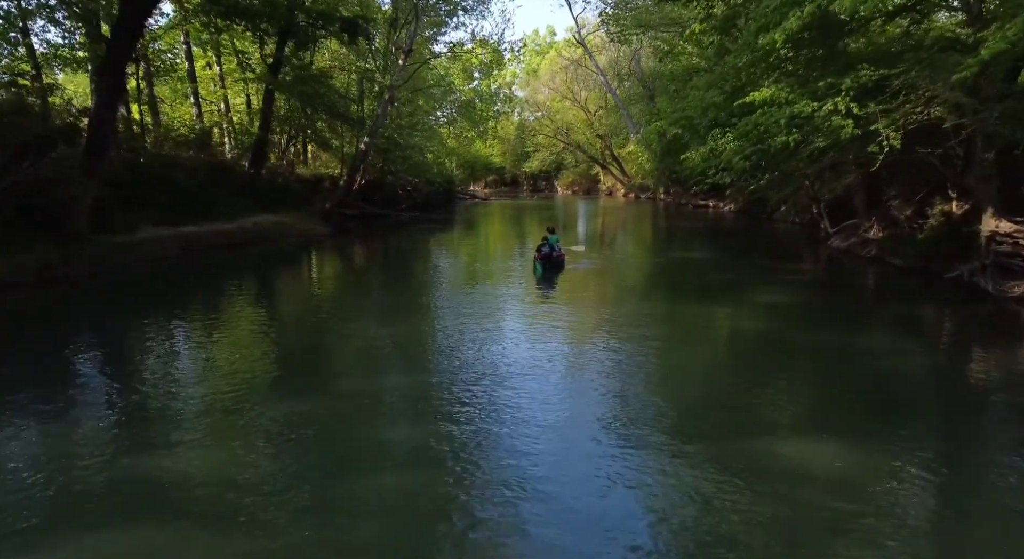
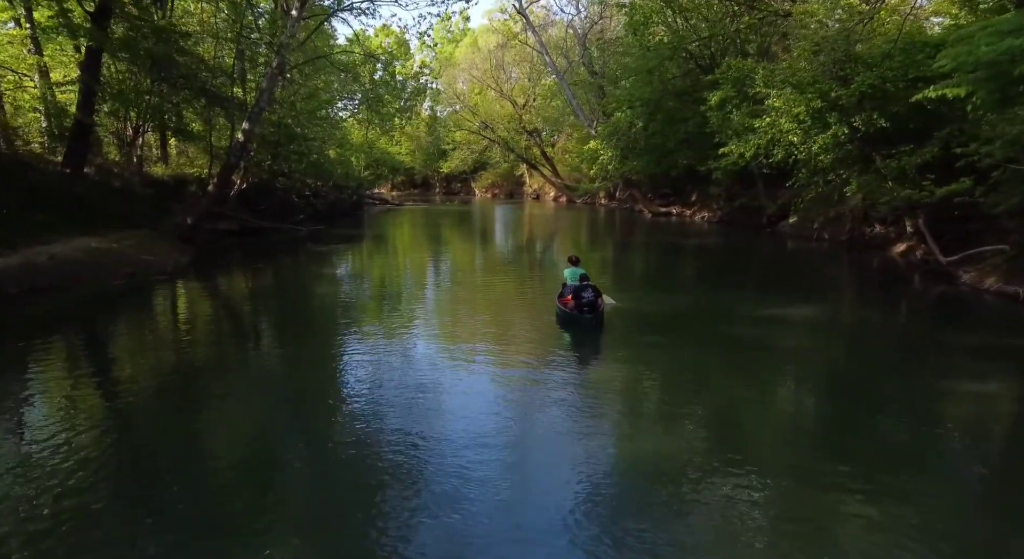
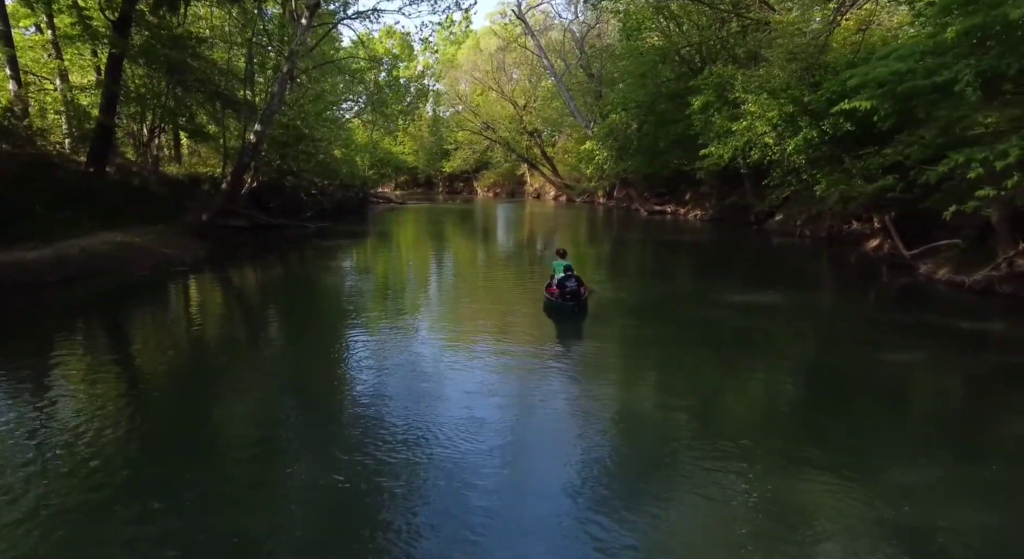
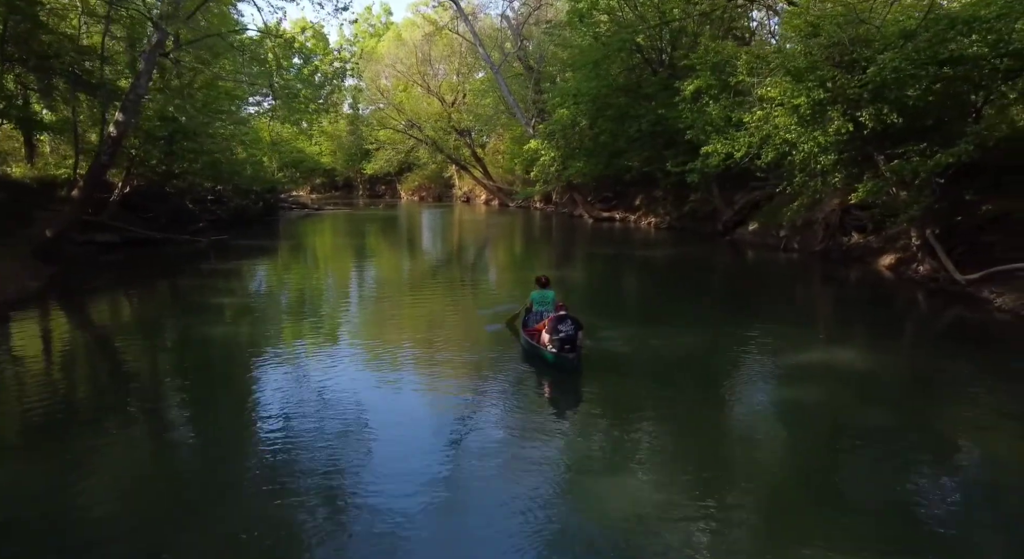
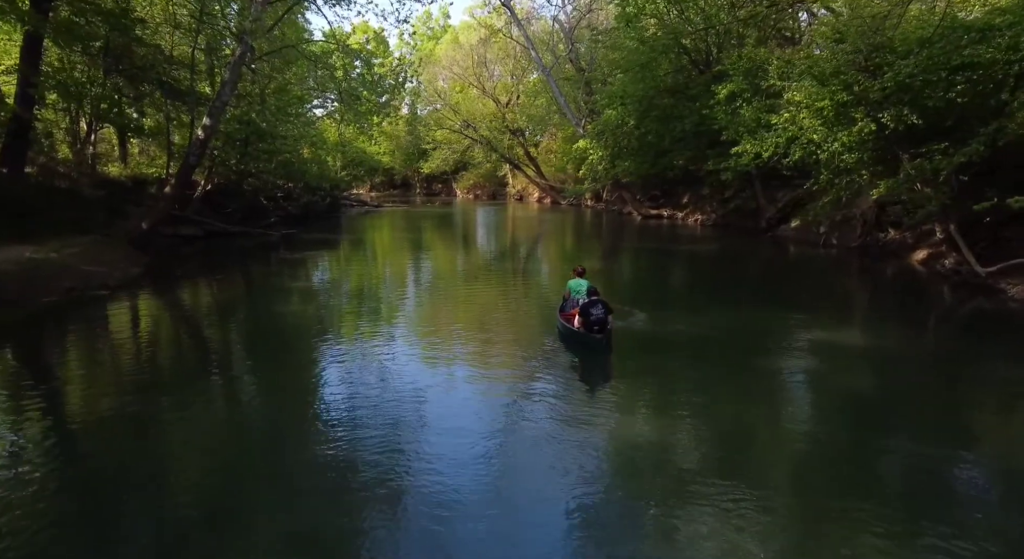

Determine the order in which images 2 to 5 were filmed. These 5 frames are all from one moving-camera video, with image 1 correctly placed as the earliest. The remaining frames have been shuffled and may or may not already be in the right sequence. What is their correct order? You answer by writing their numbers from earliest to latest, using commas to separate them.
3, 2, 5, 4
